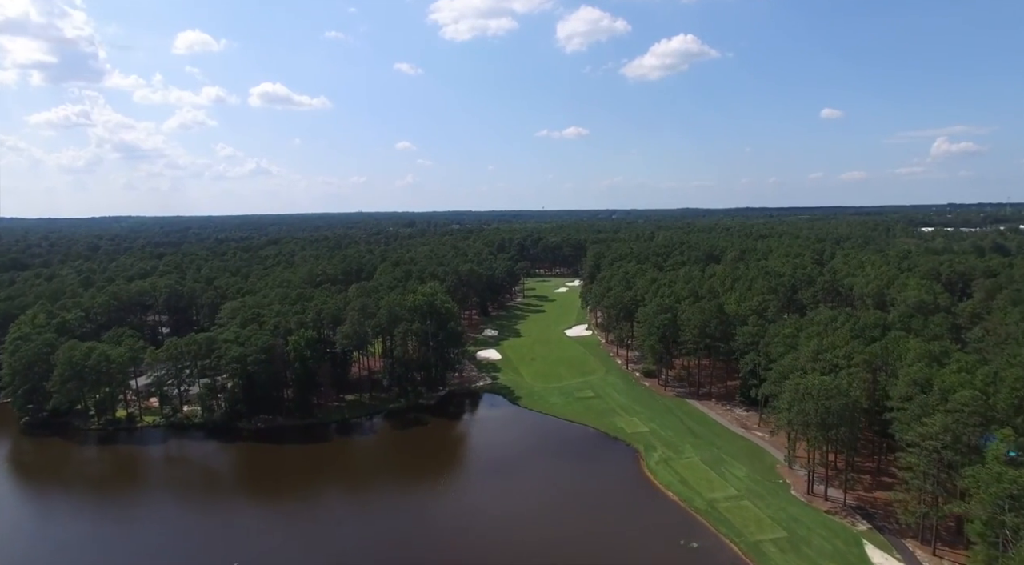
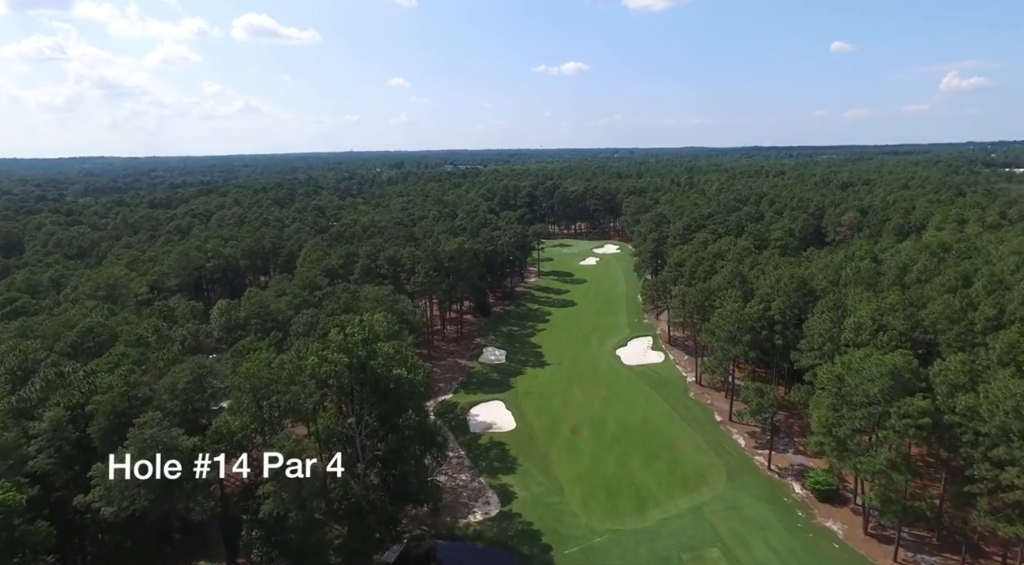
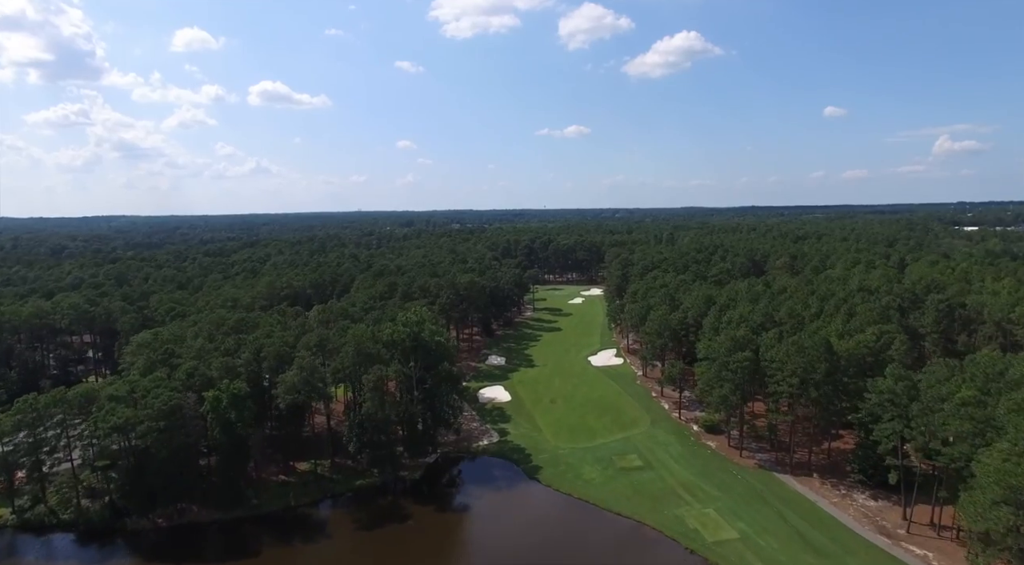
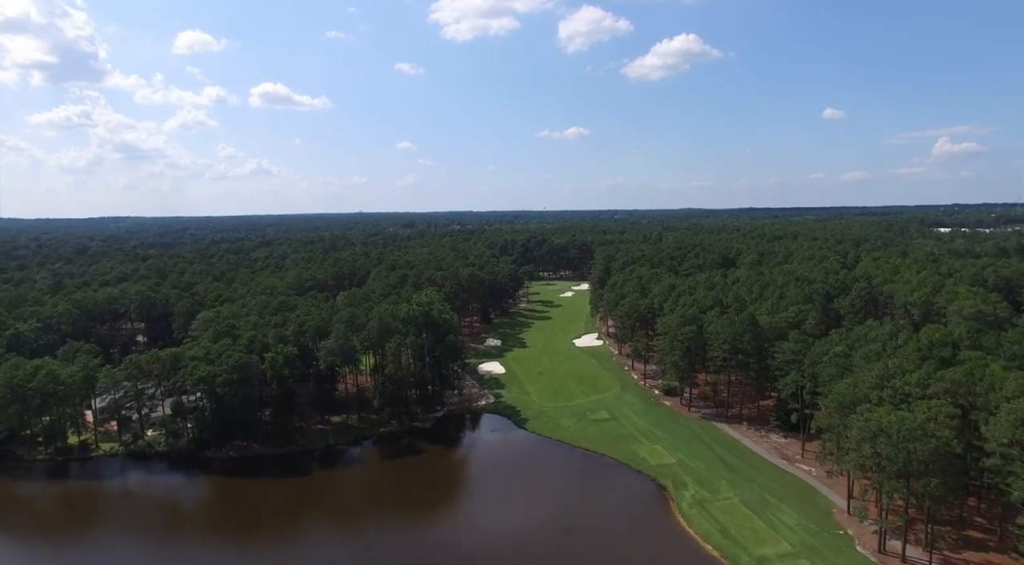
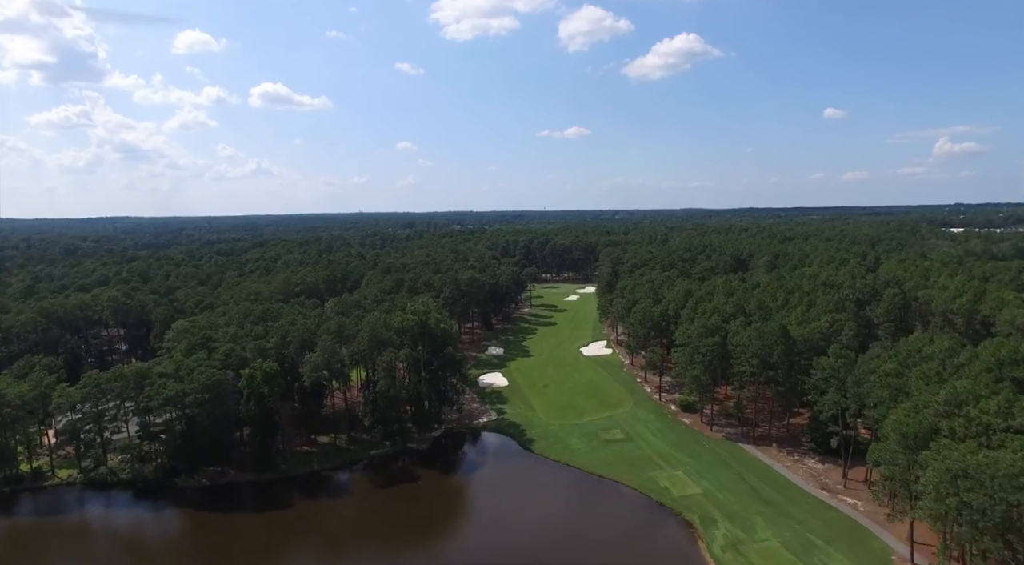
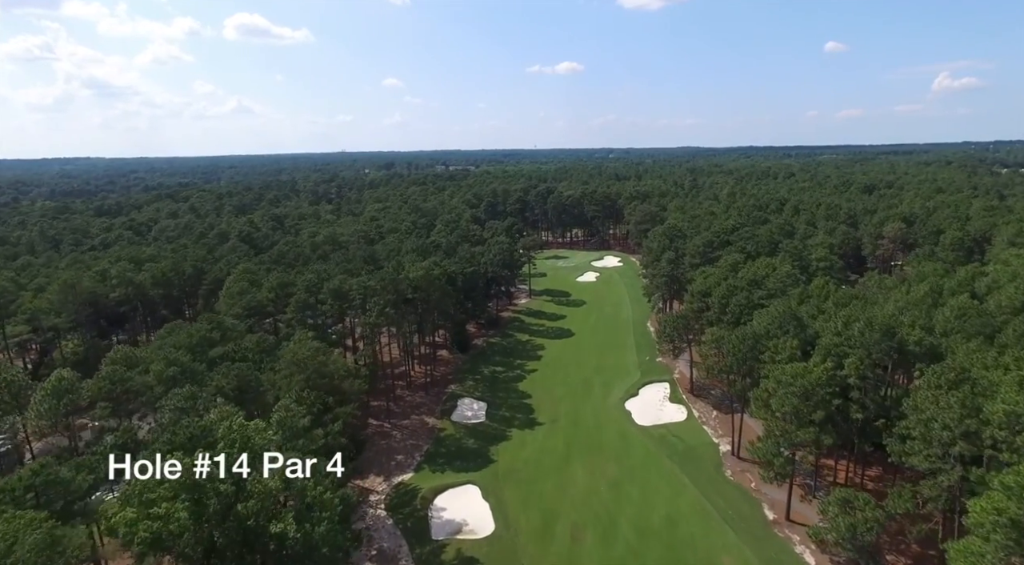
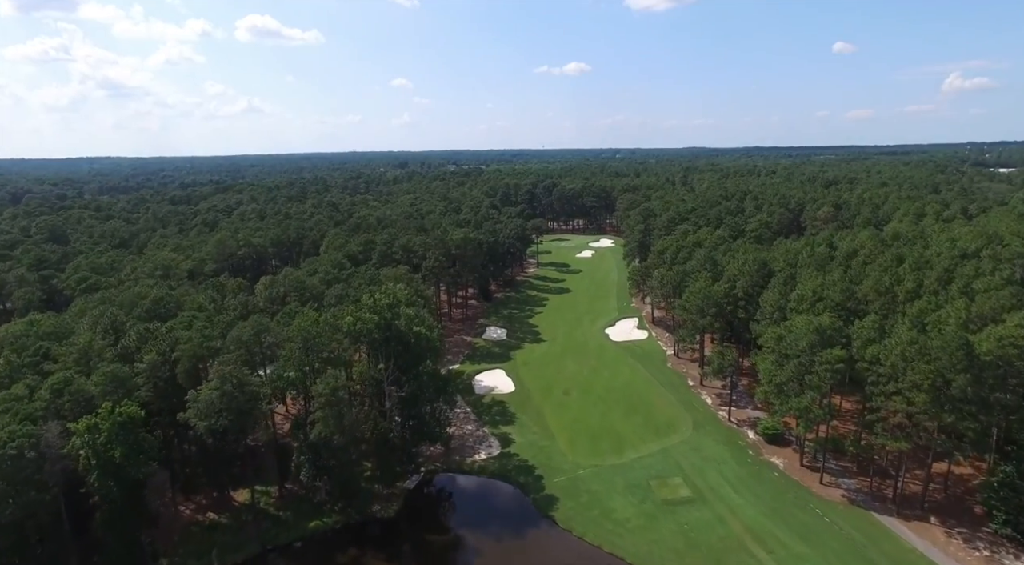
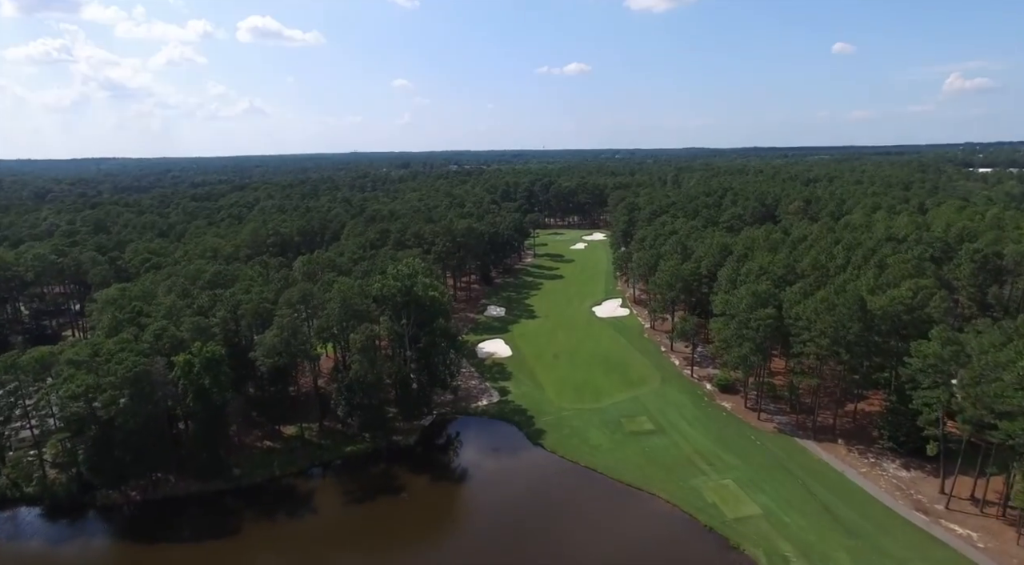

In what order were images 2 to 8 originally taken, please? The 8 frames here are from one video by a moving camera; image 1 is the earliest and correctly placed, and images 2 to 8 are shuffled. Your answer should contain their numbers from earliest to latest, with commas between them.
4, 5, 3, 8, 7, 2, 6
